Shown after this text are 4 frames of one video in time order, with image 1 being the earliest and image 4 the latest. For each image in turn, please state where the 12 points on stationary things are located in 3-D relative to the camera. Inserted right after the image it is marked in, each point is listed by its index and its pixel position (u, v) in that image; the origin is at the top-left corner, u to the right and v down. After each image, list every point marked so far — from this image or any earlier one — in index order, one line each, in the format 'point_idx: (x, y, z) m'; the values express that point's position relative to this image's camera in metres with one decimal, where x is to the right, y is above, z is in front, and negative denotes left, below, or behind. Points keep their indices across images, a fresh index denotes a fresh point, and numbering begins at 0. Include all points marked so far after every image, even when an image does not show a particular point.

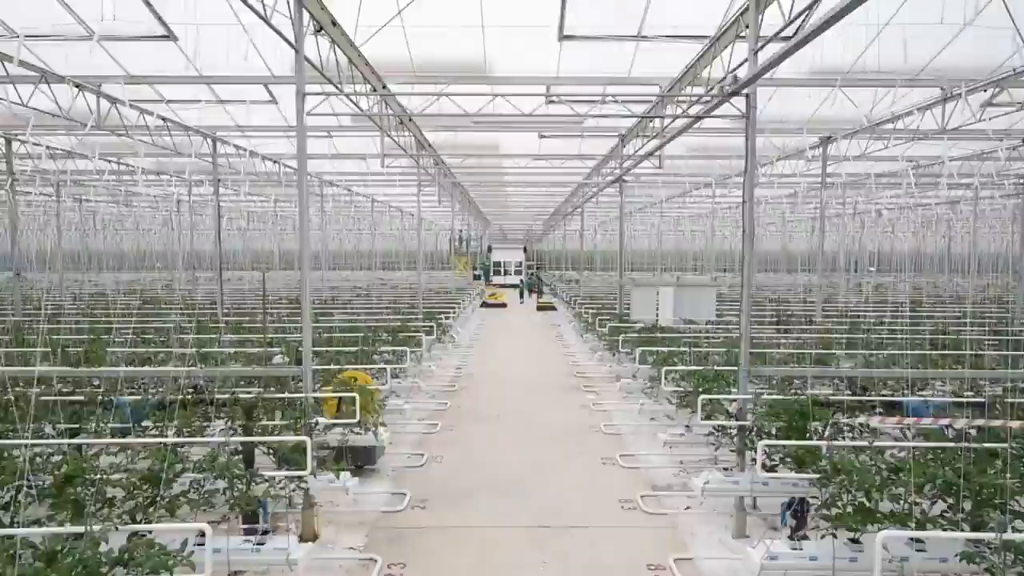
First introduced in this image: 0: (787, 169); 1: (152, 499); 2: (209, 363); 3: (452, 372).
0: (+9.1, +4.0, +19.3) m
1: (-3.1, -1.8, +4.9) m
2: (-5.4, -1.3, +10.1) m
3: (-1.6, -2.2, +15.1) m
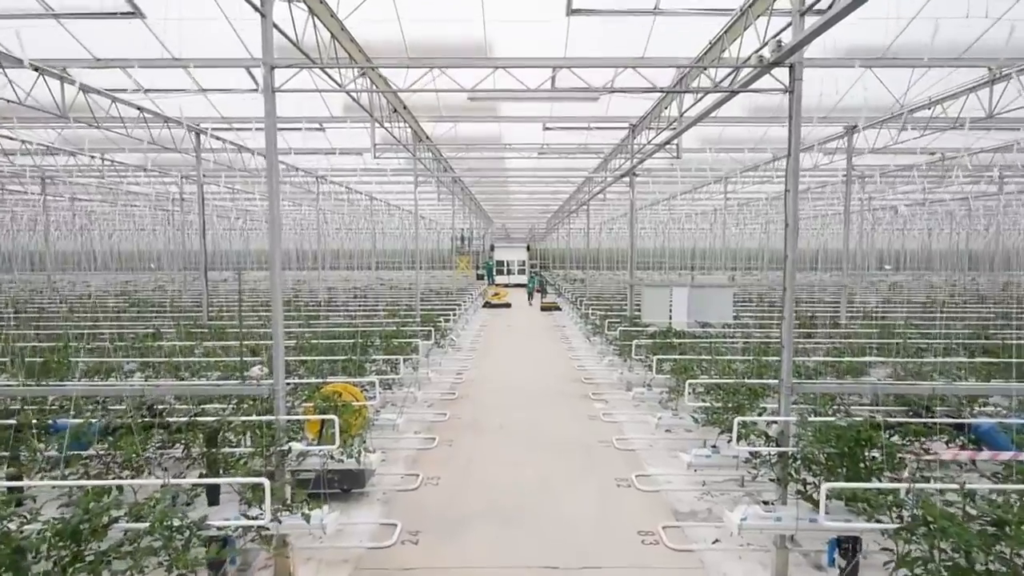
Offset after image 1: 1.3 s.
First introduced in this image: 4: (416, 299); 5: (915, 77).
0: (+9.2, +4.0, +18.3) m
1: (-3.0, -1.9, +4.0) m
2: (-5.3, -1.4, +9.2) m
3: (-1.5, -2.2, +14.2) m
4: (-2.8, -0.3, +16.9) m
5: (+8.0, +4.2, +11.5) m
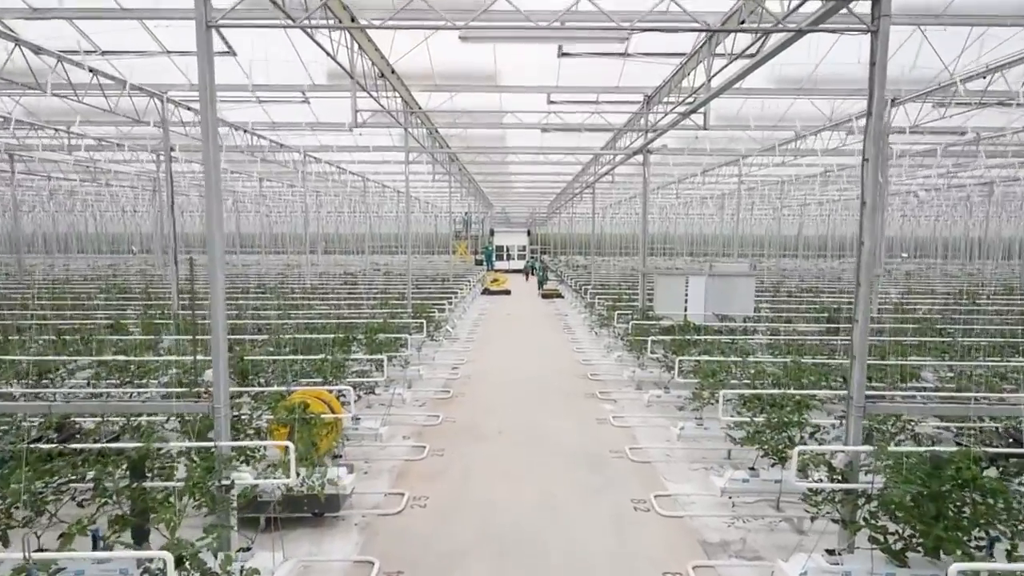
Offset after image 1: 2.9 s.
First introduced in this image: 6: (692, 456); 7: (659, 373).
0: (+9.3, +4.3, +16.9) m
1: (-3.0, -1.8, +2.8) m
2: (-5.3, -1.2, +8.0) m
3: (-1.5, -1.9, +13.0) m
4: (-2.8, 0.0, +15.7) m
5: (+8.0, +4.3, +10.1) m
6: (+2.7, -2.5, +8.5) m
7: (+3.1, -1.8, +12.1) m
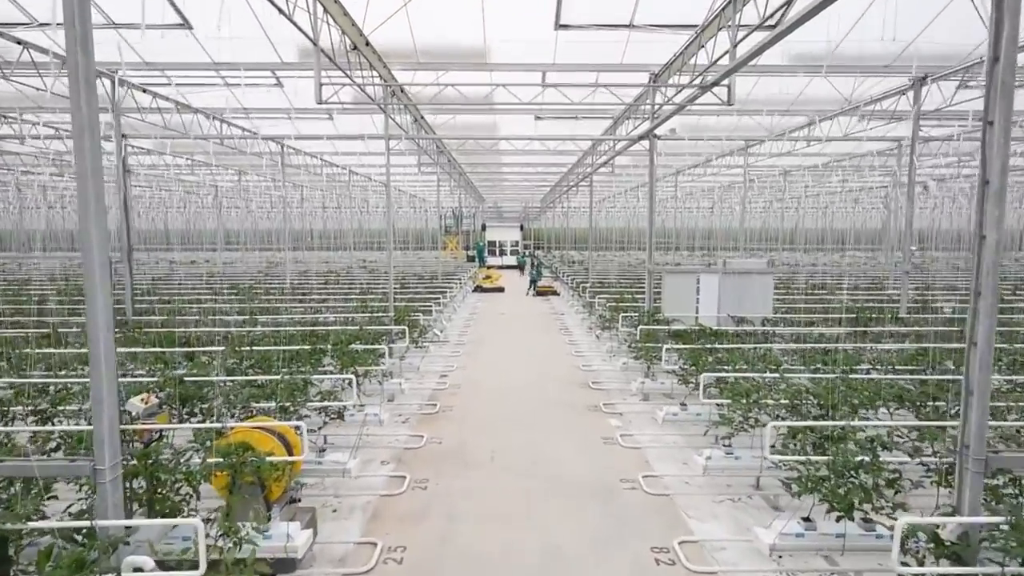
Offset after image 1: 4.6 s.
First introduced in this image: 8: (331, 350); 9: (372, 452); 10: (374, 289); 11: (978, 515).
0: (+9.1, +4.4, +15.7) m
1: (-3.0, -2.0, +1.4) m
2: (-5.3, -1.3, +6.7) m
3: (-1.6, -2.0, +11.7) m
4: (-3.0, 0.0, +14.3) m
5: (+7.9, +4.3, +8.9) m
6: (+2.6, -2.5, +7.3) m
7: (+3.0, -1.8, +10.9) m
8: (-2.8, -1.0, +8.9) m
9: (-2.0, -2.4, +8.4) m
10: (-3.9, -0.1, +16.4) m
11: (+2.9, -1.4, +3.6) m
